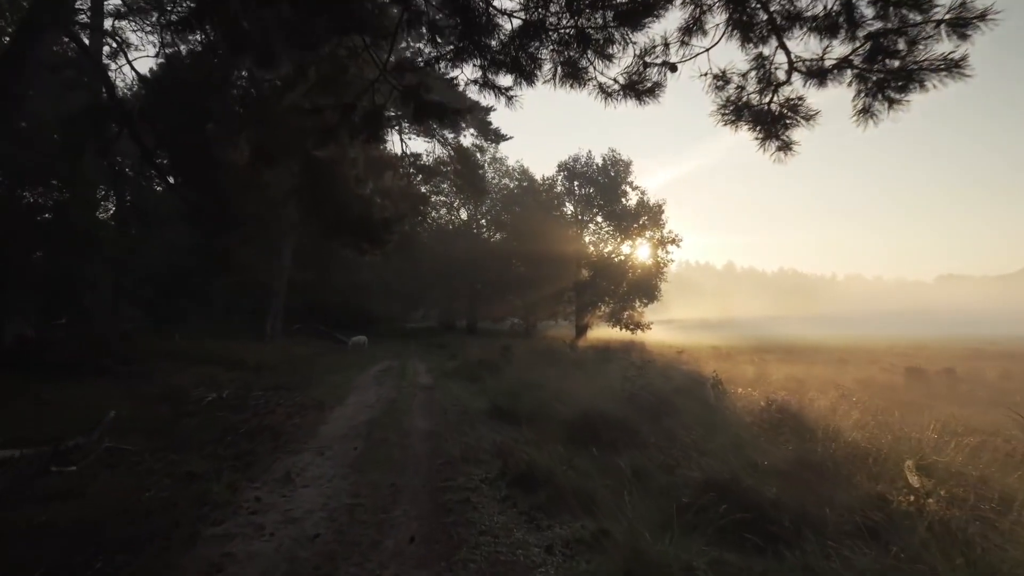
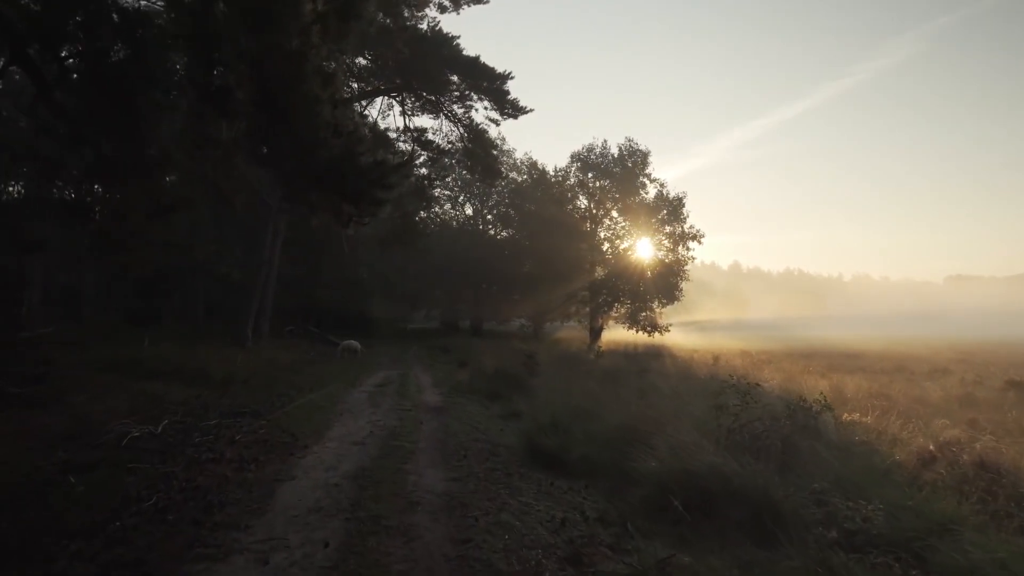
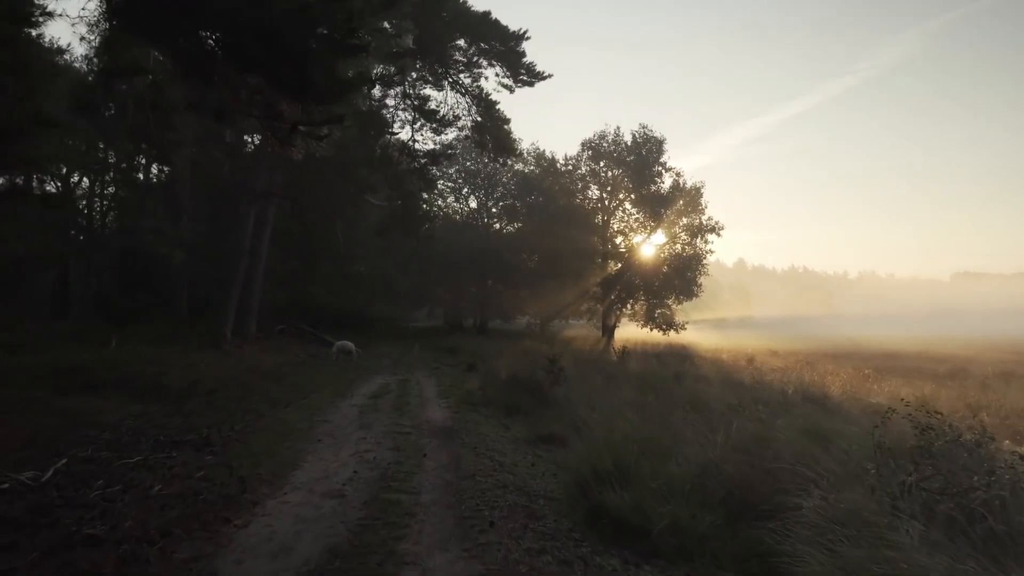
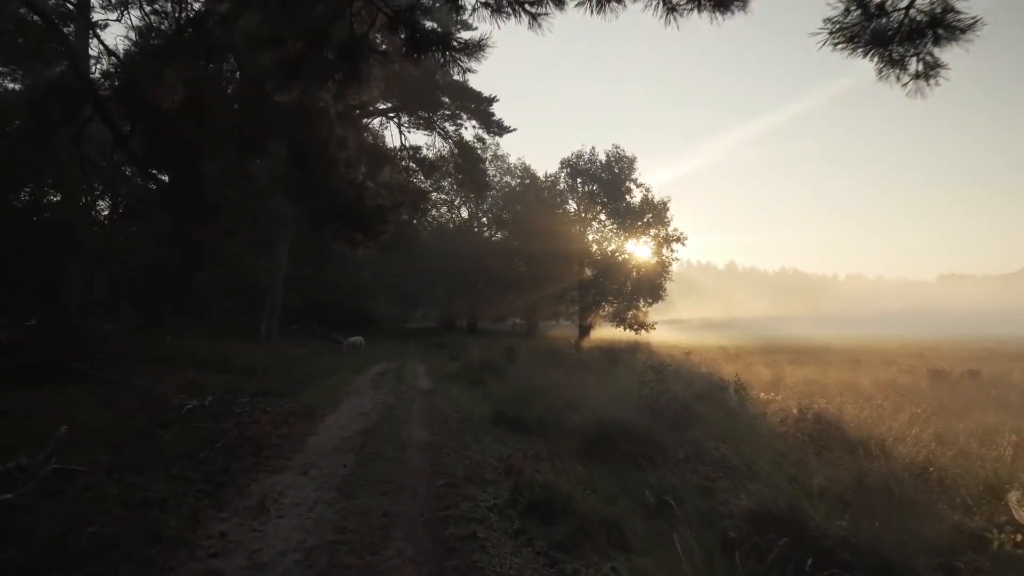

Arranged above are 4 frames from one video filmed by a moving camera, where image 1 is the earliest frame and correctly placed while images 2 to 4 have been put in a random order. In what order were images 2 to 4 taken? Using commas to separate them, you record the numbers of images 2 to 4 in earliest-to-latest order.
4, 2, 3
